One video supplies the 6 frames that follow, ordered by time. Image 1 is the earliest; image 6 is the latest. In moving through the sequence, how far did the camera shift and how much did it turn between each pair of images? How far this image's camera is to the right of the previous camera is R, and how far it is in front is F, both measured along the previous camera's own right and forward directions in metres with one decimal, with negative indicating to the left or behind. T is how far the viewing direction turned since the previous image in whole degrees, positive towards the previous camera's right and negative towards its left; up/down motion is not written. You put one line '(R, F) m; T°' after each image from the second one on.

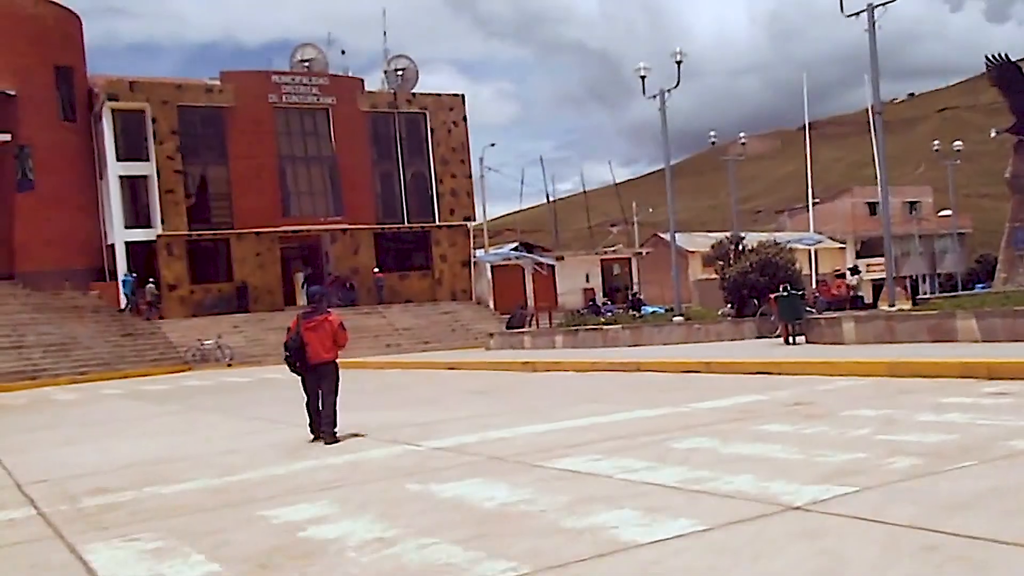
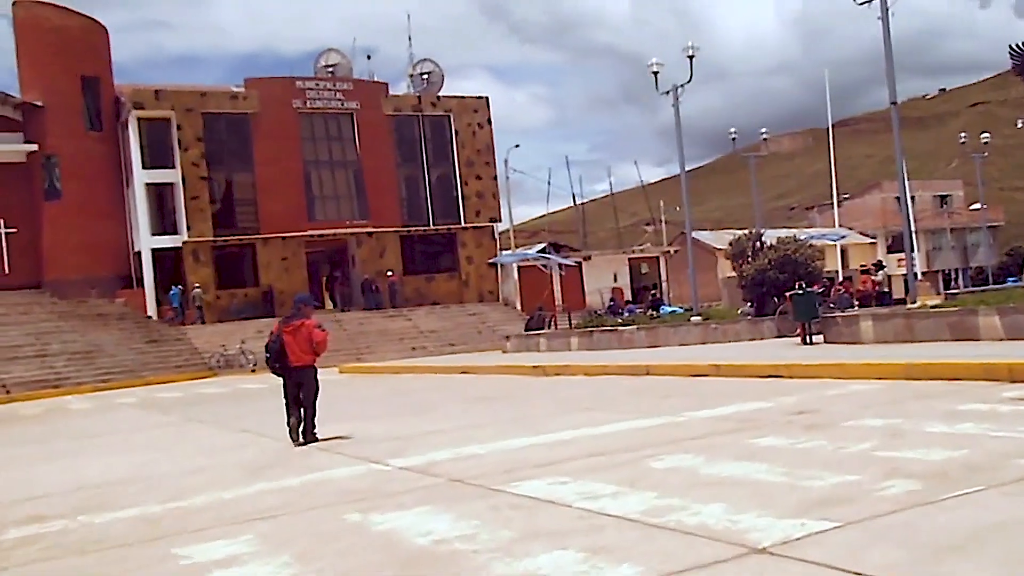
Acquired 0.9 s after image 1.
(+0.5, +0.6) m; -2°
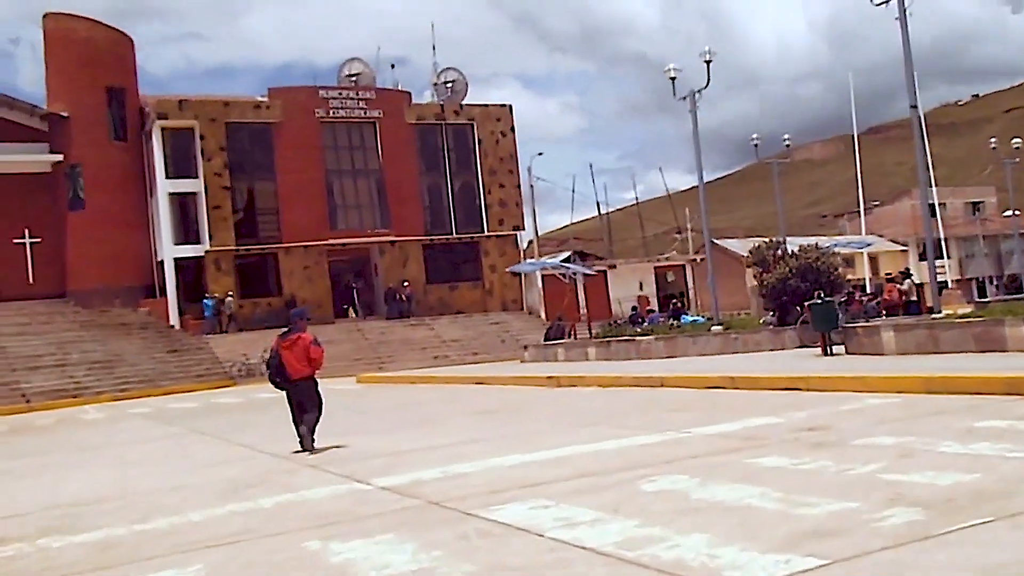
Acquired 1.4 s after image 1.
(+0.3, +0.4) m; -2°
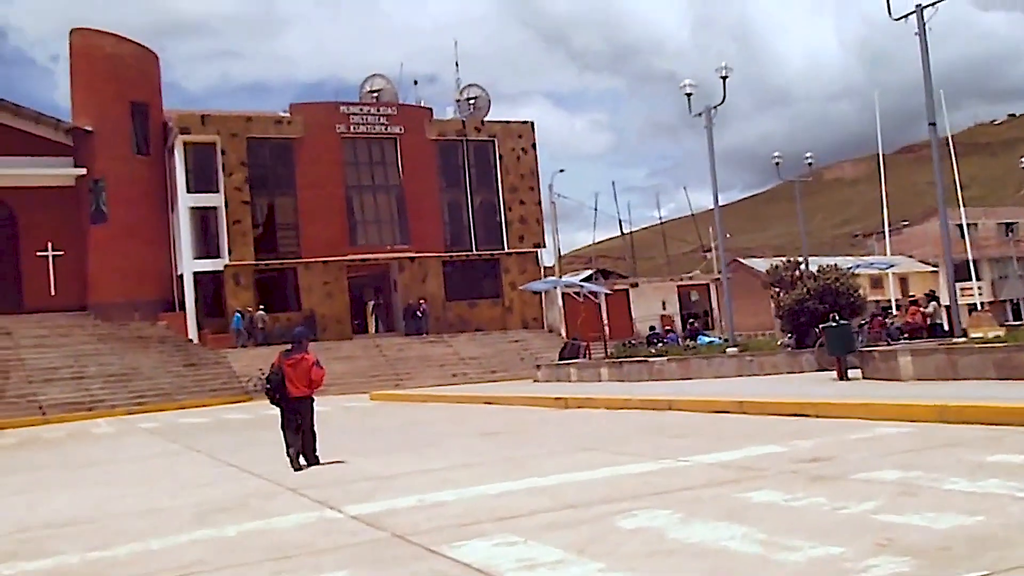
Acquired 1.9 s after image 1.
(+0.3, +0.4) m; -1°
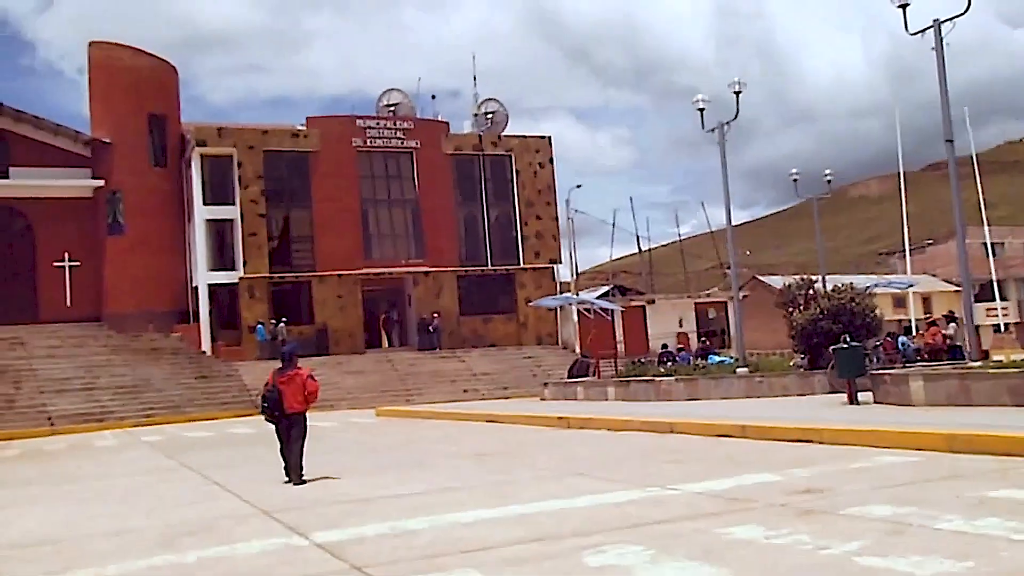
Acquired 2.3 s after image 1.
(+0.3, +0.3) m; -1°
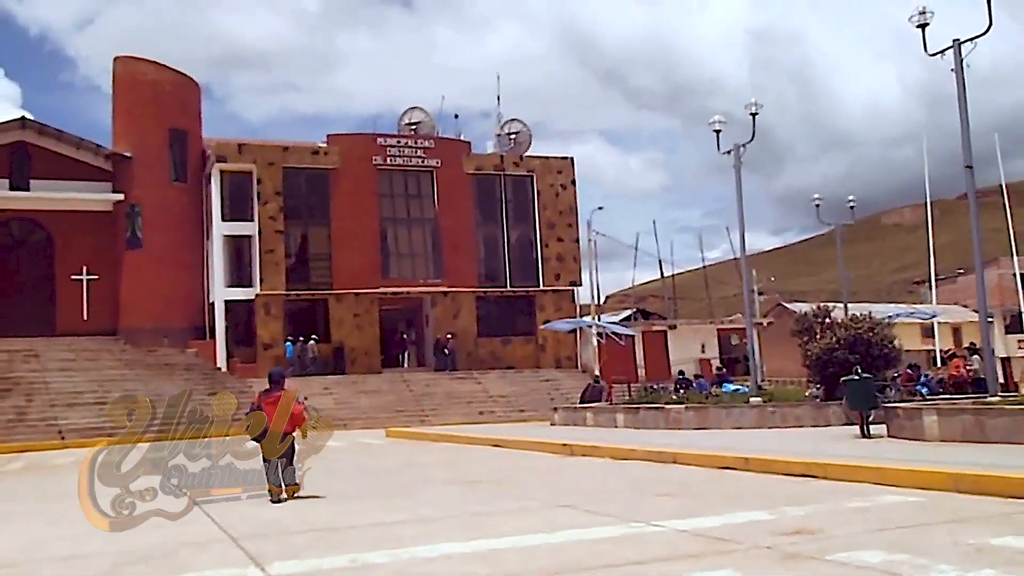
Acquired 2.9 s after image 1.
(+0.3, +0.4) m; -1°
